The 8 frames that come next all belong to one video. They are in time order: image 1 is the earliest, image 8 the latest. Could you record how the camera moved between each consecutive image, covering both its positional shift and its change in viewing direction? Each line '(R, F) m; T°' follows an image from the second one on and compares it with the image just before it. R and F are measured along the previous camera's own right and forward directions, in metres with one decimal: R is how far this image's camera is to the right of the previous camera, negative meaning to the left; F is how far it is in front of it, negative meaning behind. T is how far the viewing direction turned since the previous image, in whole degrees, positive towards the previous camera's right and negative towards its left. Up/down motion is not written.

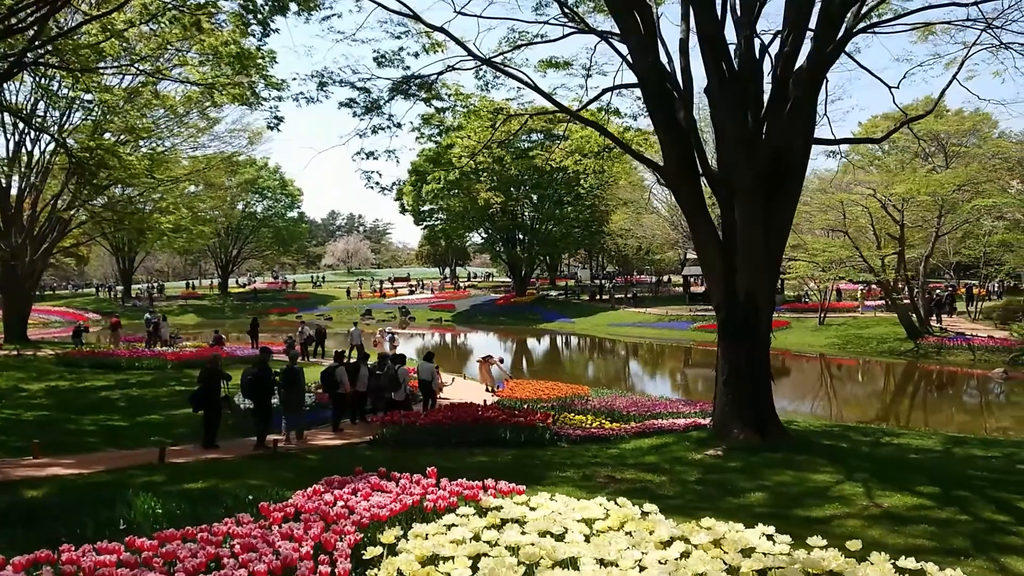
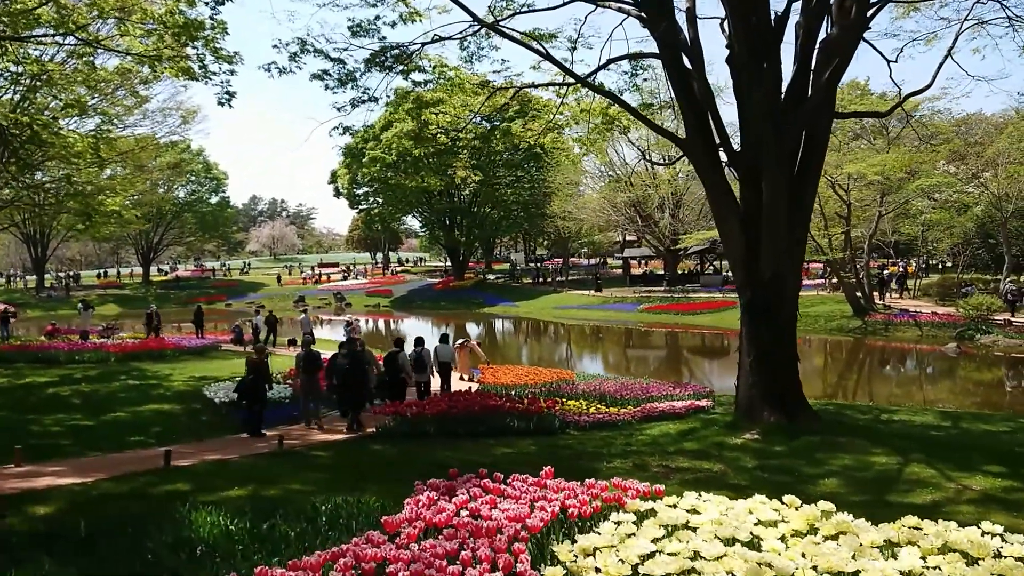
(-0.9, +0.5) m; +5°
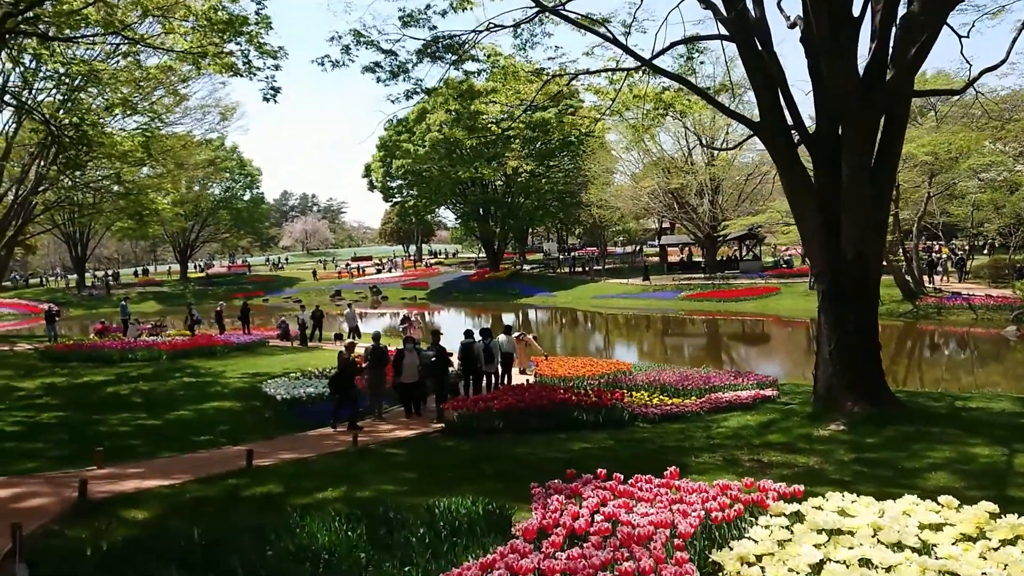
(-0.4, +0.2) m; -2°
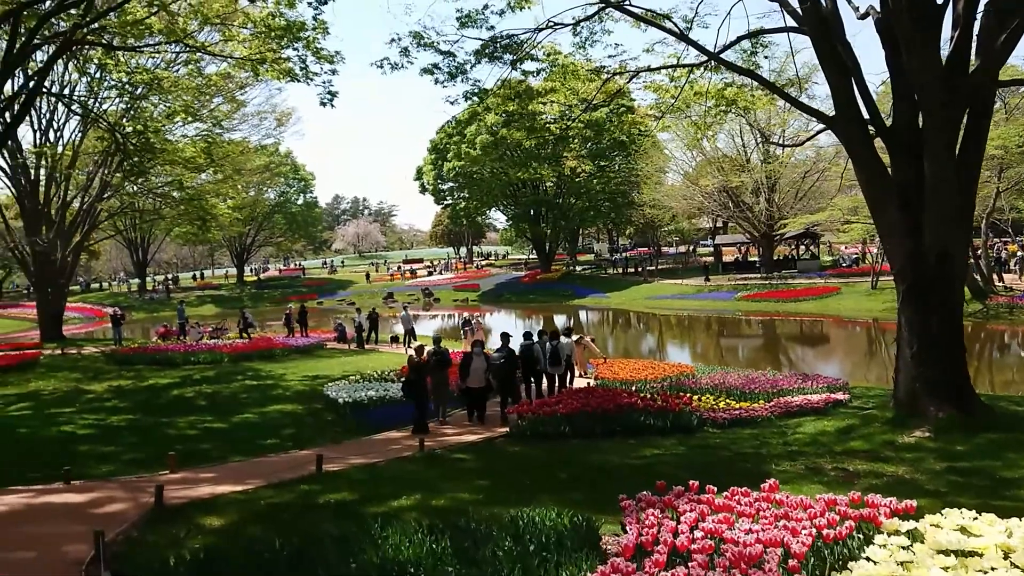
(-0.2, +0.1) m; -3°
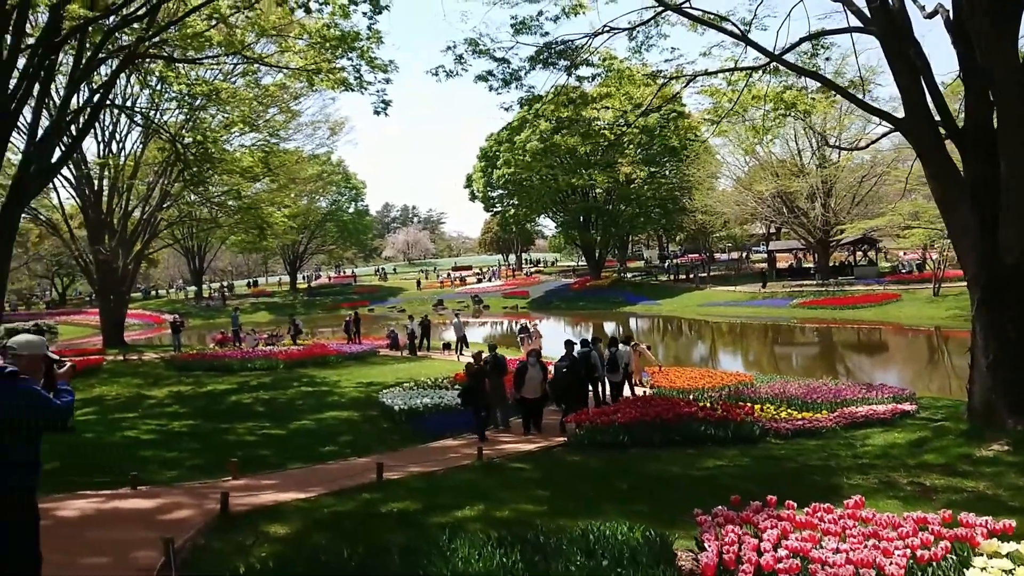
(-0.1, +0.1) m; -3°
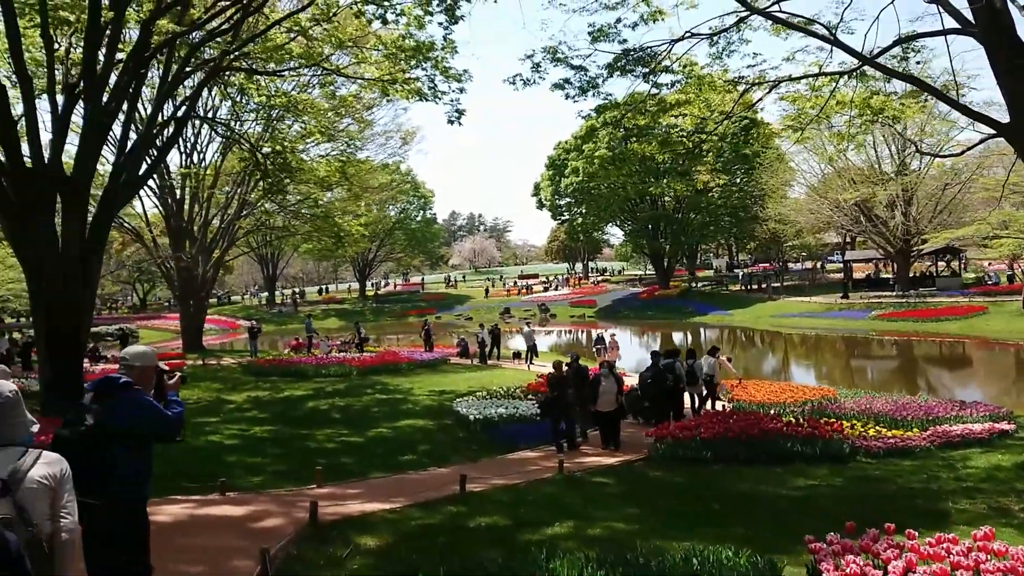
(-0.2, +0.1) m; -4°
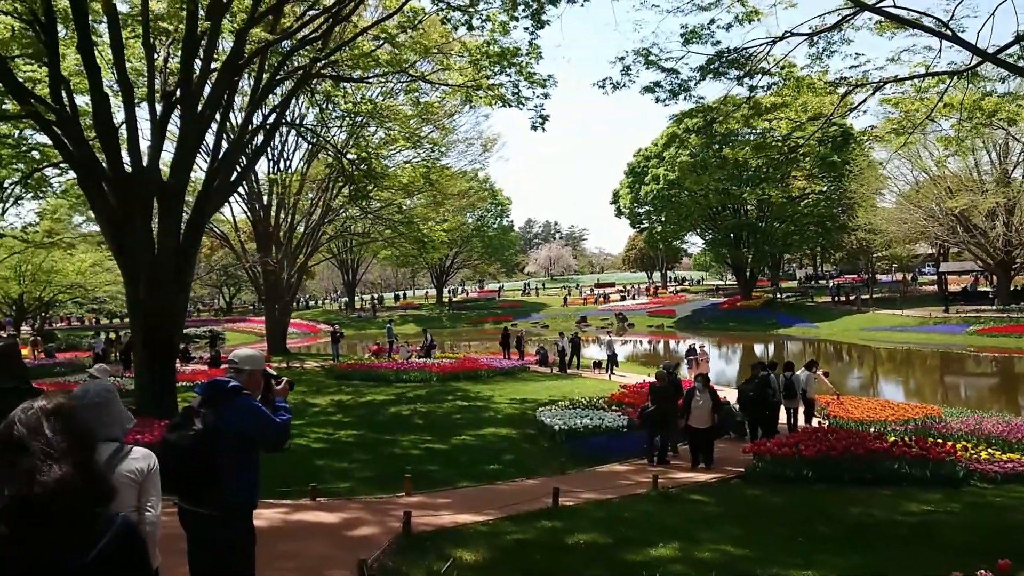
(-0.2, +0.2) m; -5°
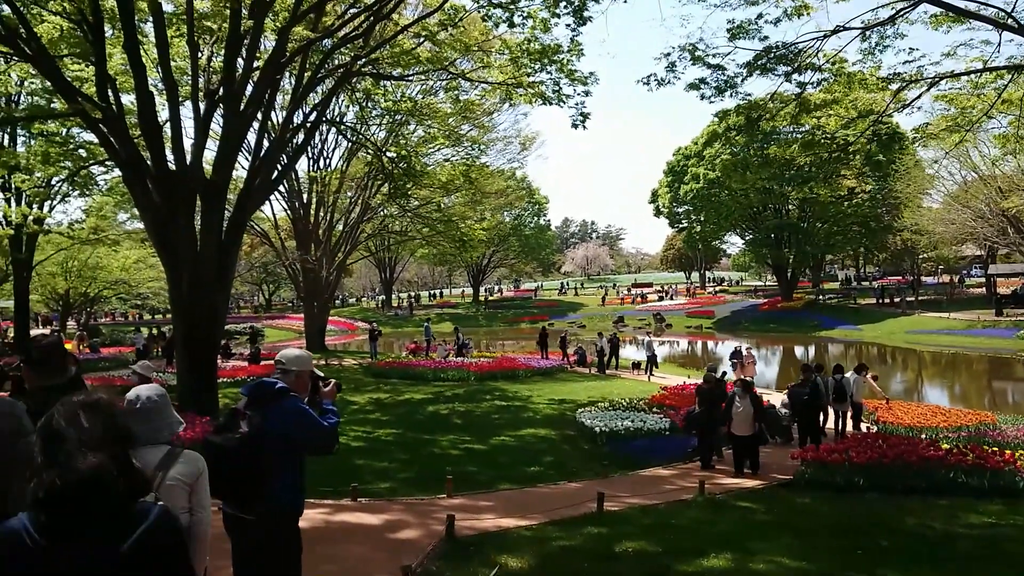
(-0.1, +0.1) m; -2°
